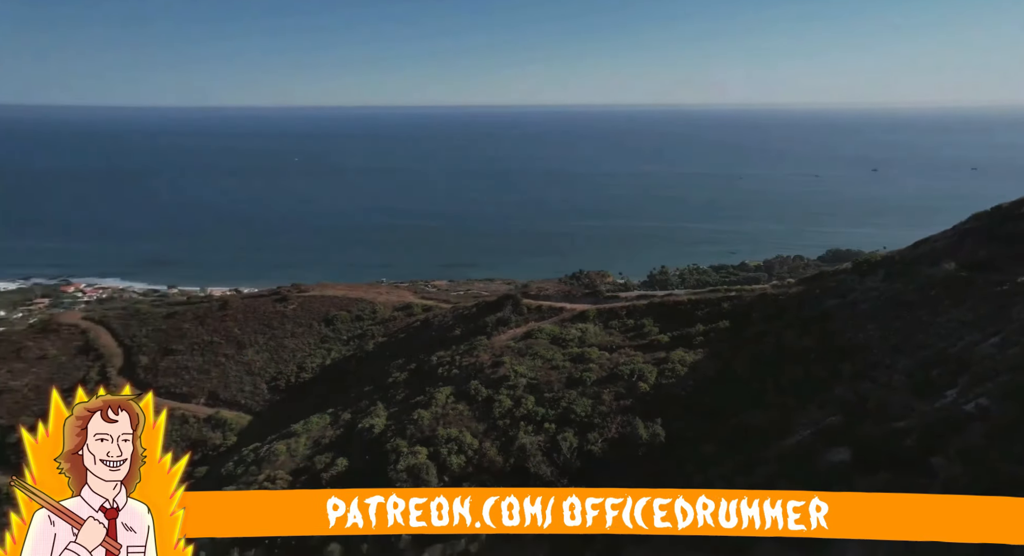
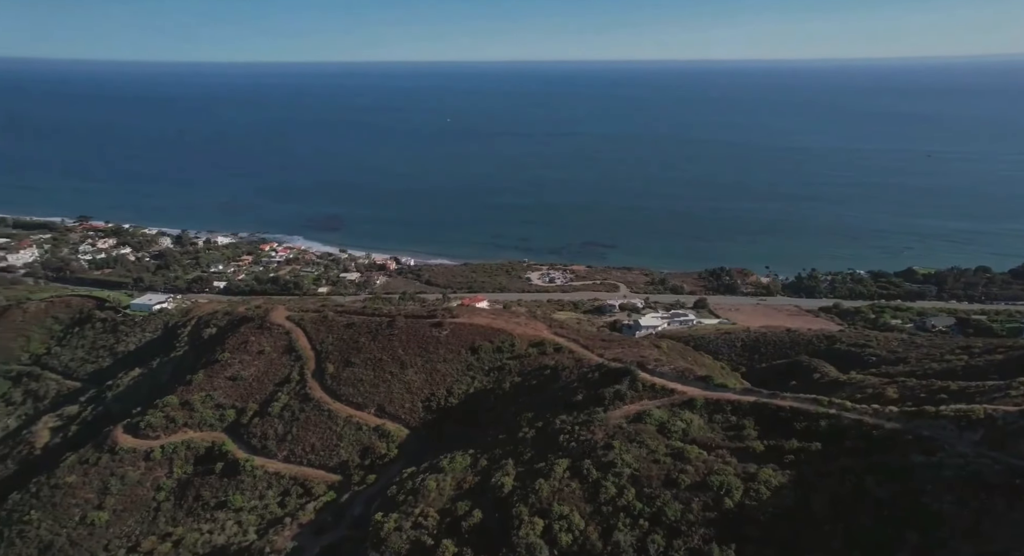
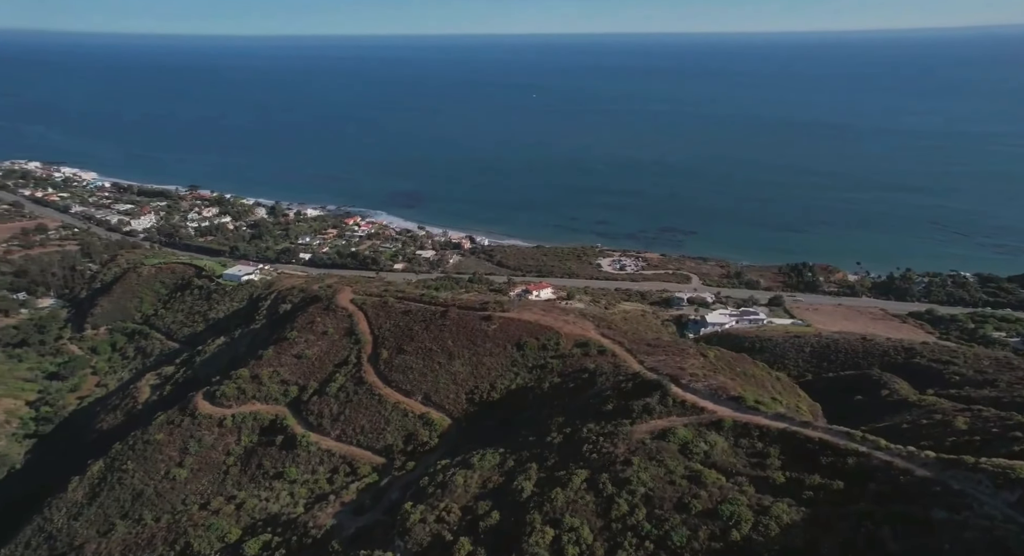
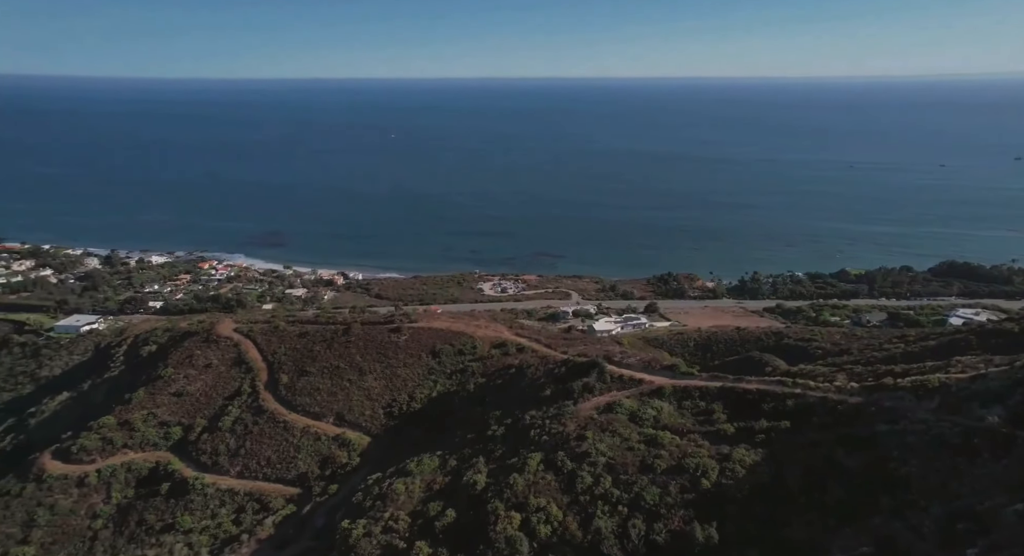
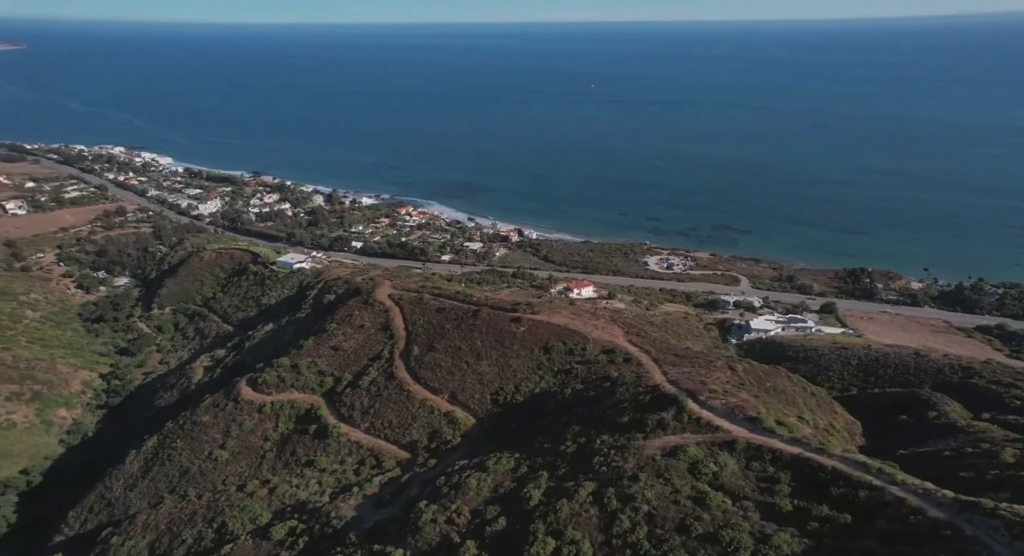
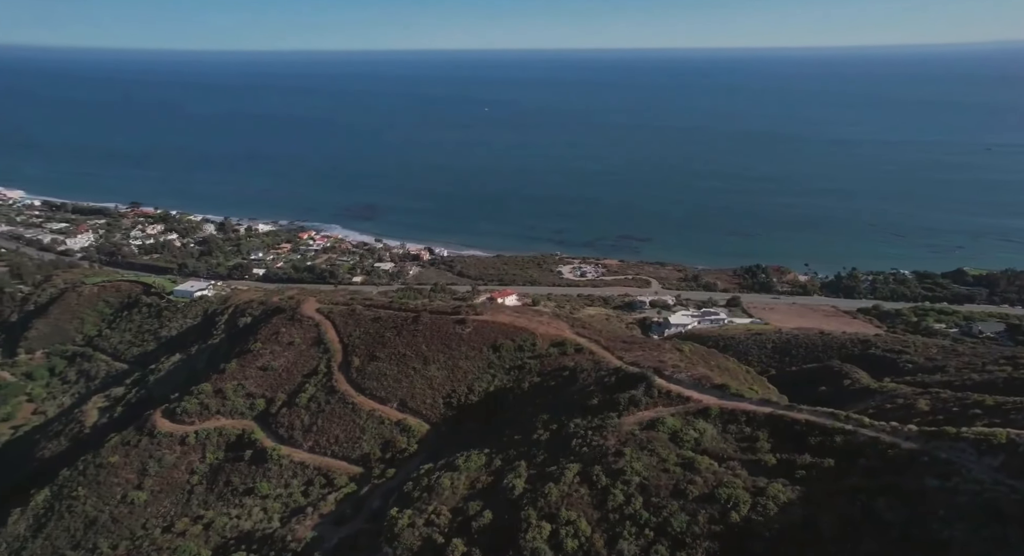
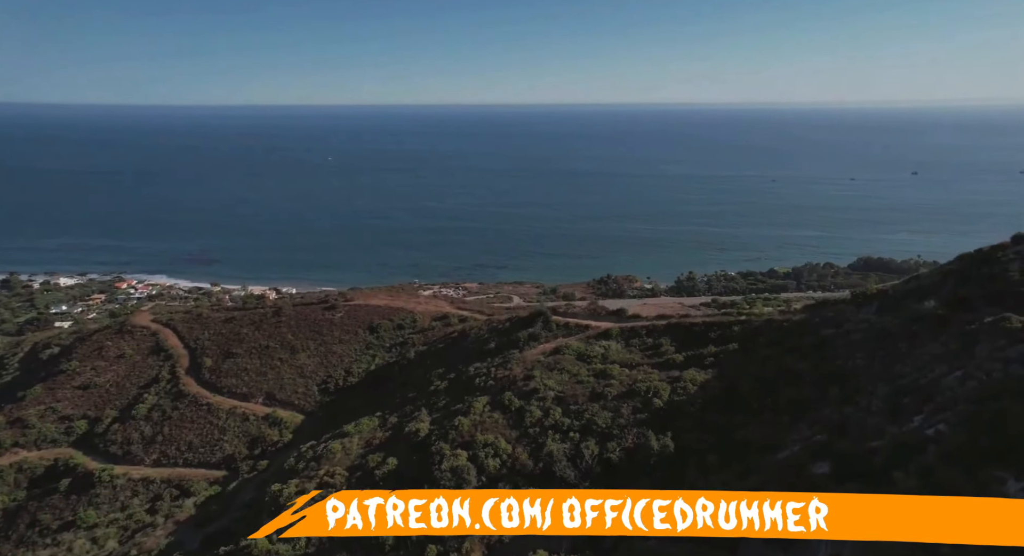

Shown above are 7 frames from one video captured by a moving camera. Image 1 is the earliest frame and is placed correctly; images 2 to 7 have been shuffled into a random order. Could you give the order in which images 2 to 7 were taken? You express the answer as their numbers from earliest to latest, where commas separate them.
7, 4, 2, 6, 3, 5
